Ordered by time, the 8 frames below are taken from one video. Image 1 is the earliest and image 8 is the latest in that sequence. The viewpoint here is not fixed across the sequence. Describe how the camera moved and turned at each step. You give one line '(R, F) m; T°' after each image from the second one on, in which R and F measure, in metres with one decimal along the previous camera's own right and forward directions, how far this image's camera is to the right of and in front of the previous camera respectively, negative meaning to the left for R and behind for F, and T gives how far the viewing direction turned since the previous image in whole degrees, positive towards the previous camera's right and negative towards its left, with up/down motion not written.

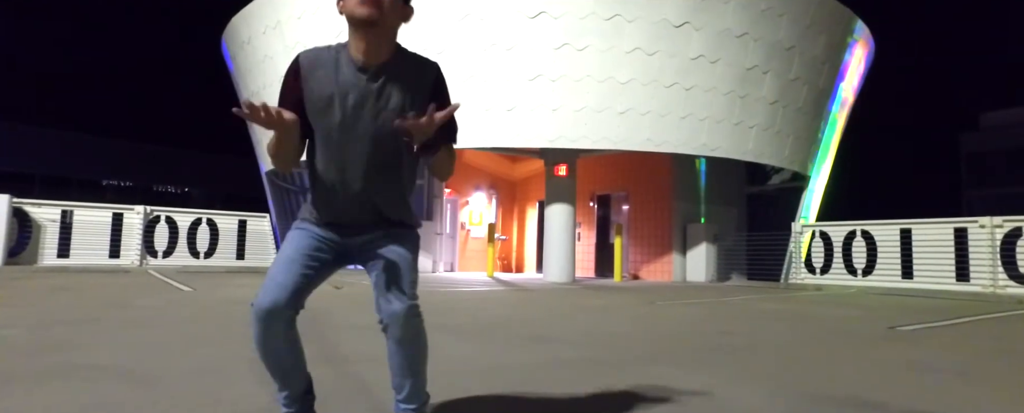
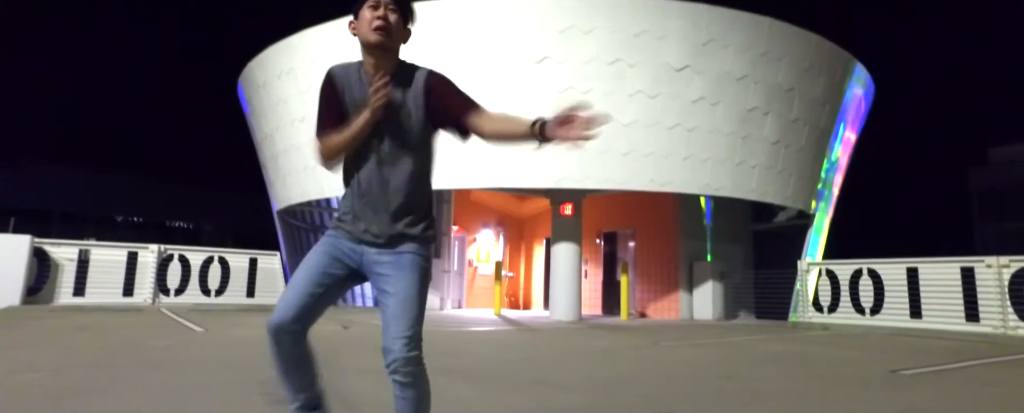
(+0.1, -0.2) m; -1°
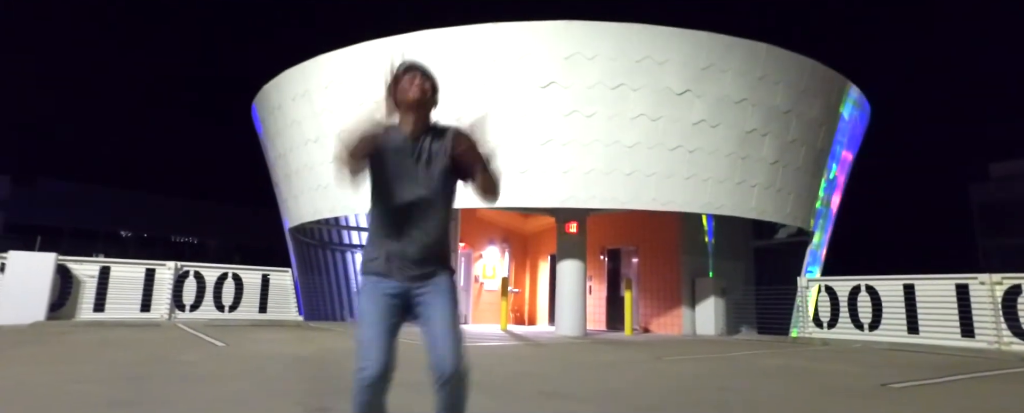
(-0.1, -0.4) m; 0°
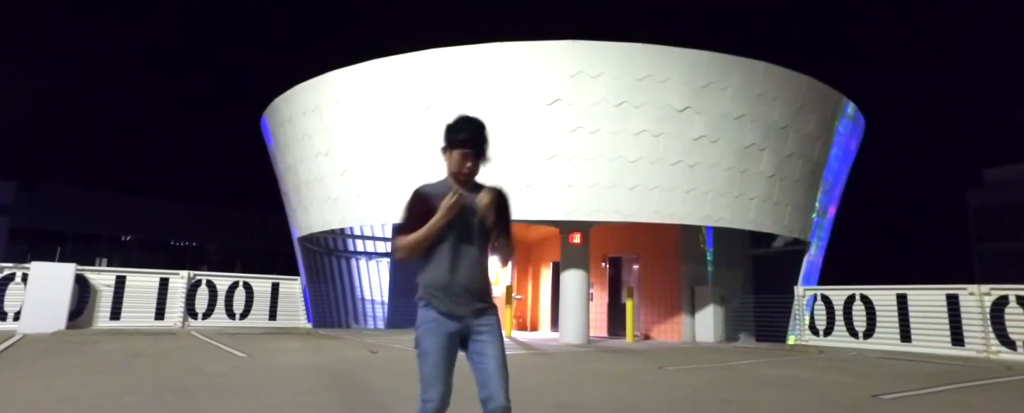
(-0.2, -0.4) m; 0°
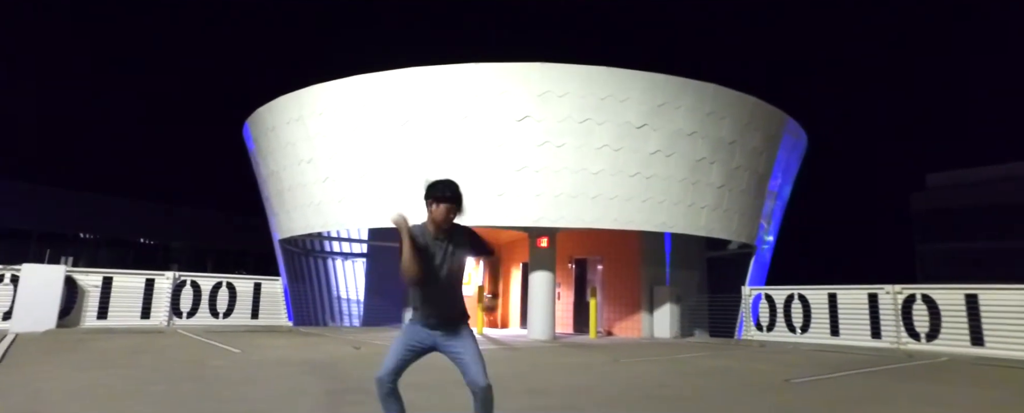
(0.0, -1.0) m; +3°
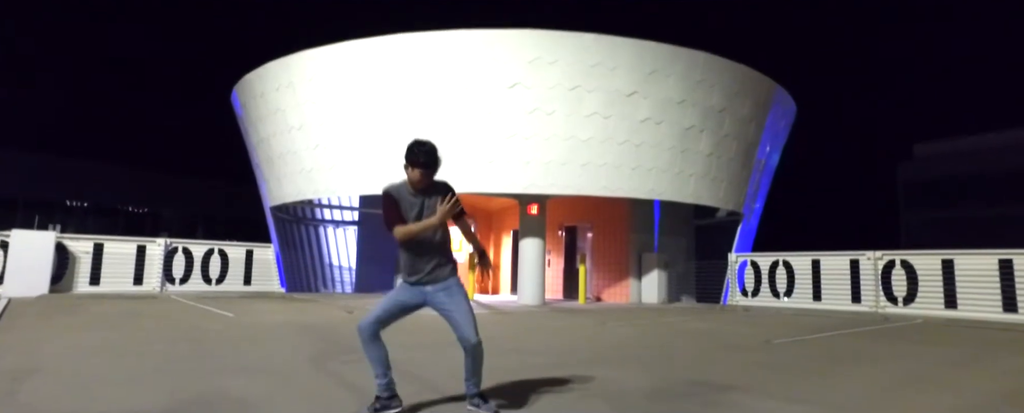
(0.0, -0.1) m; +1°
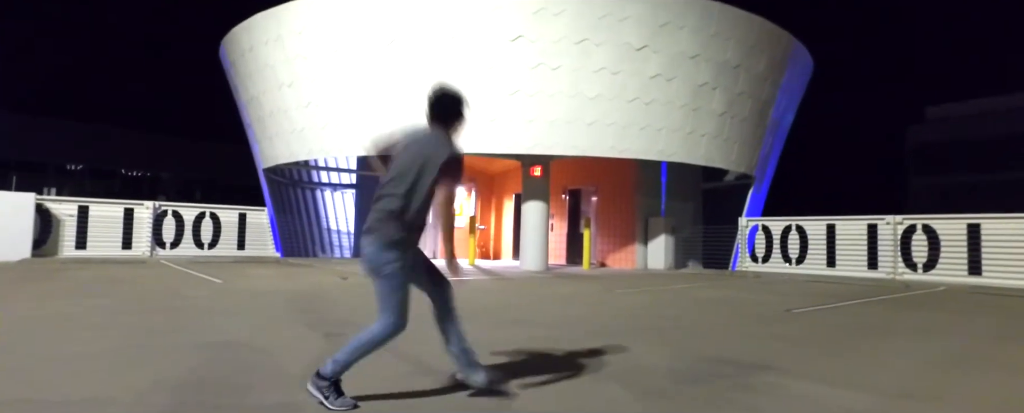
(0.0, +0.6) m; 0°
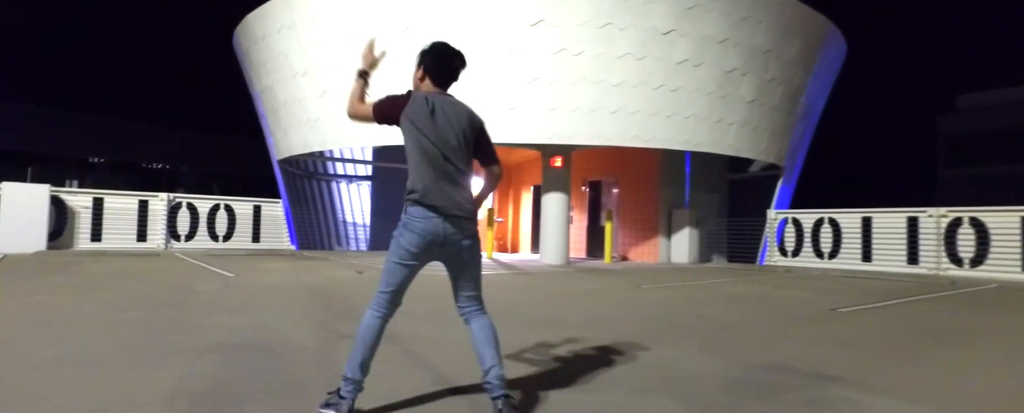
(-0.1, +0.4) m; -2°
